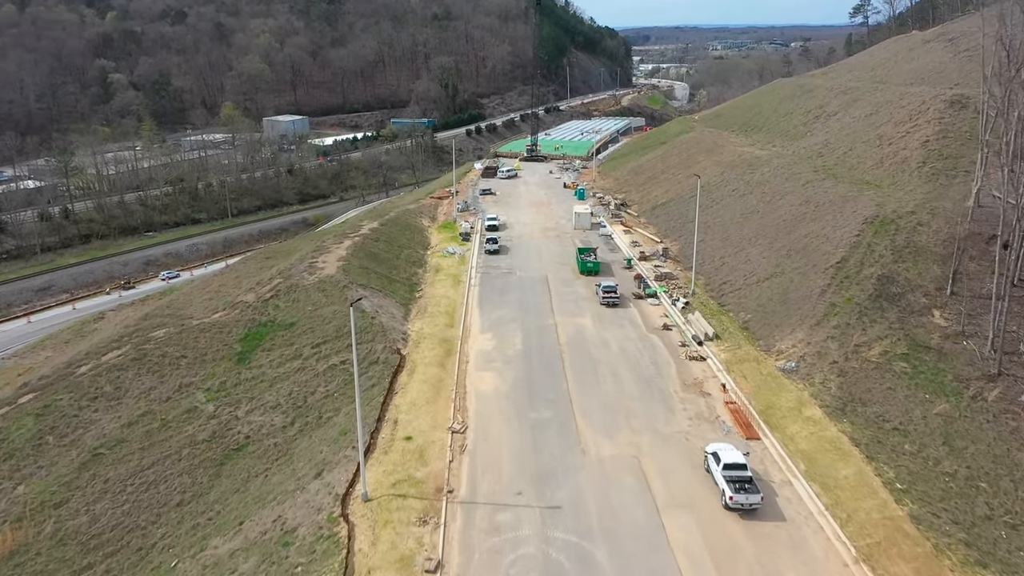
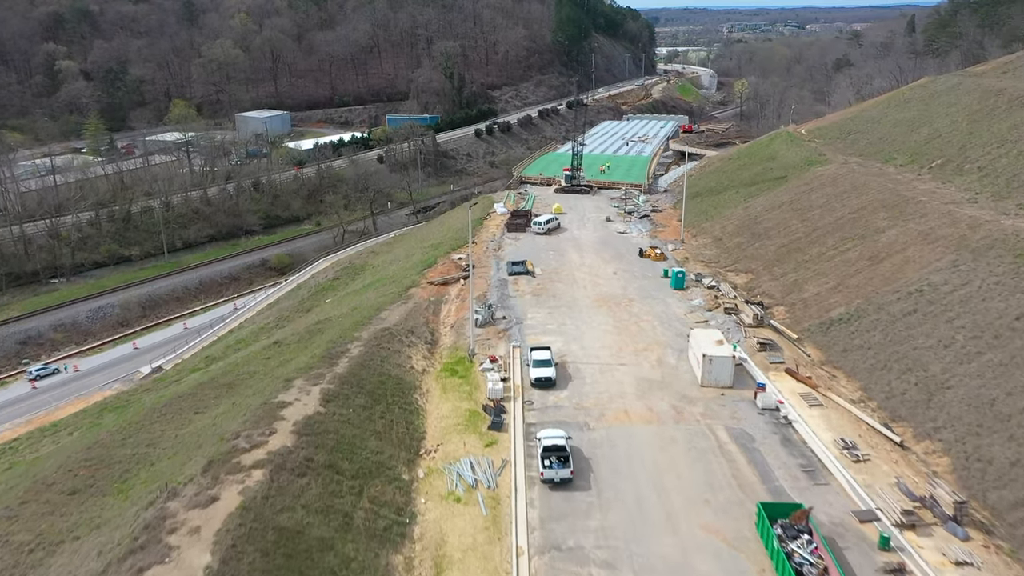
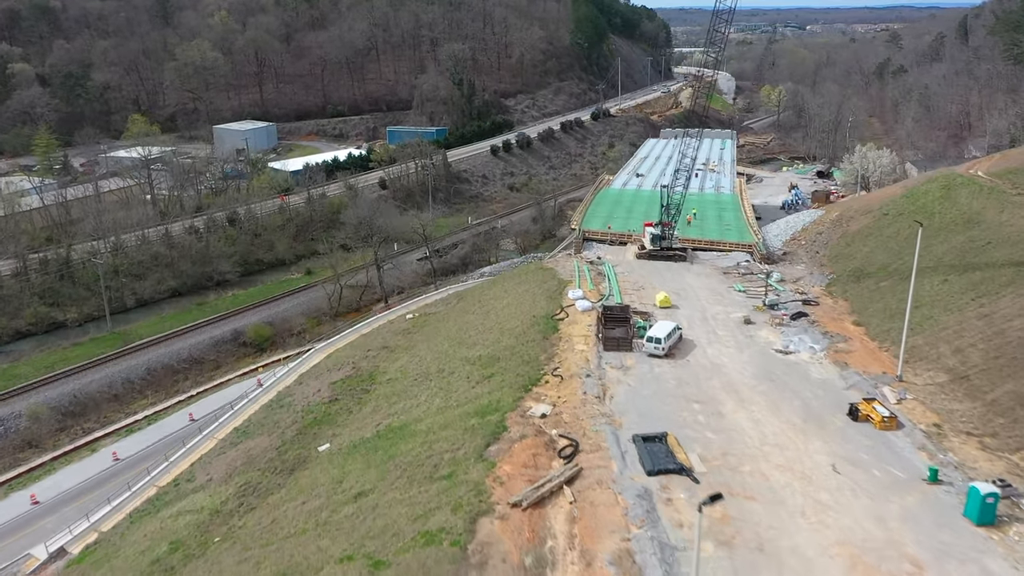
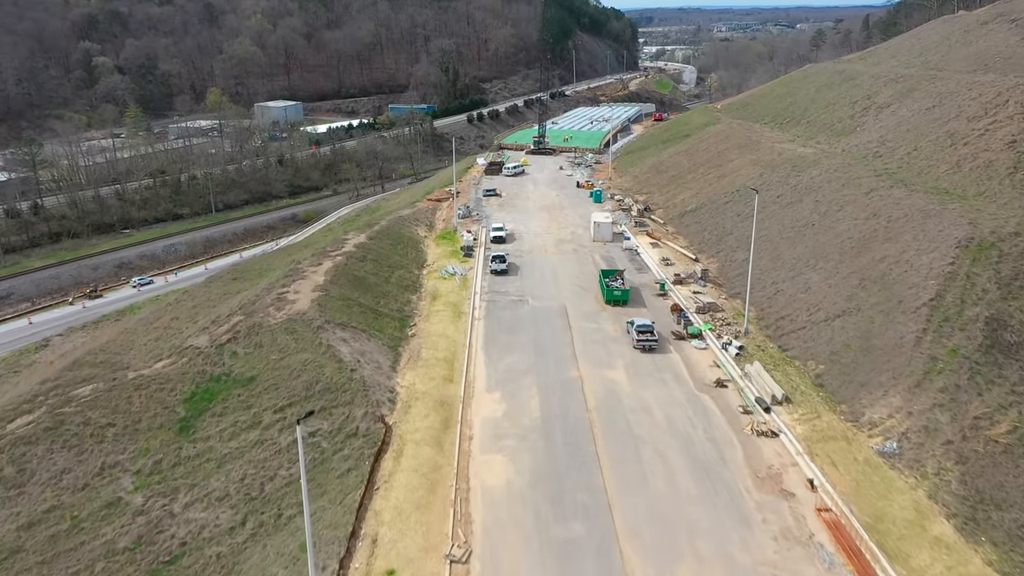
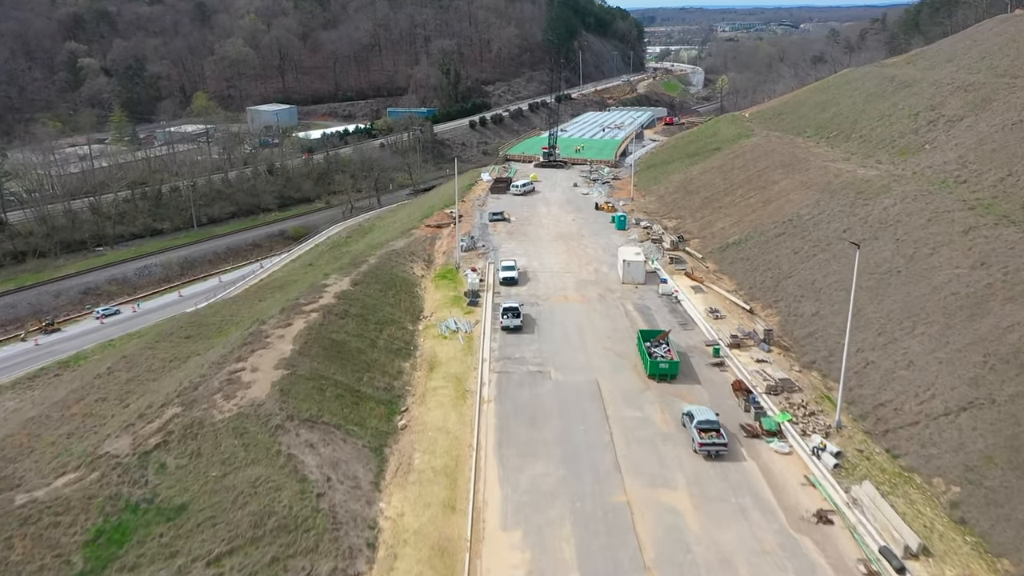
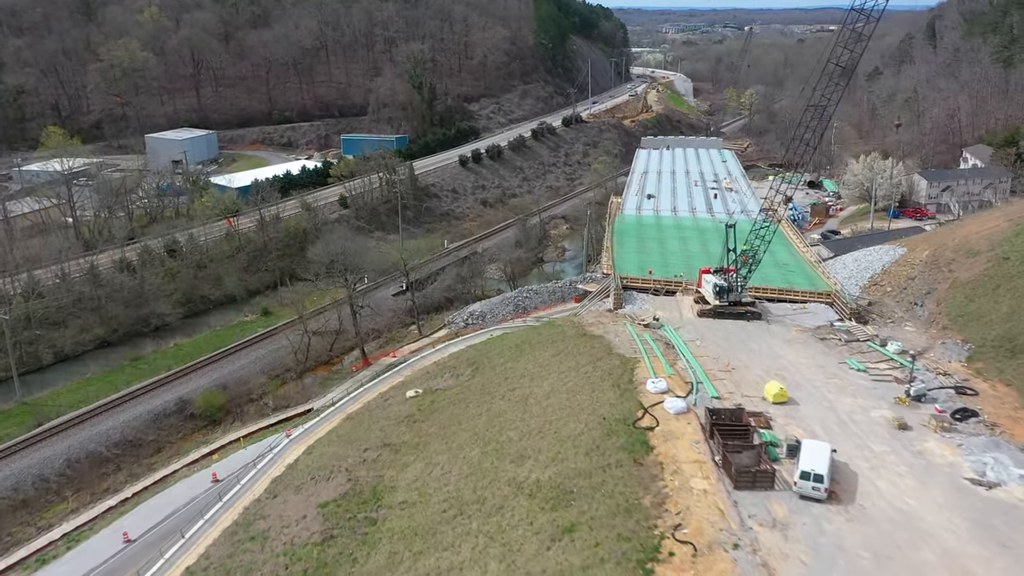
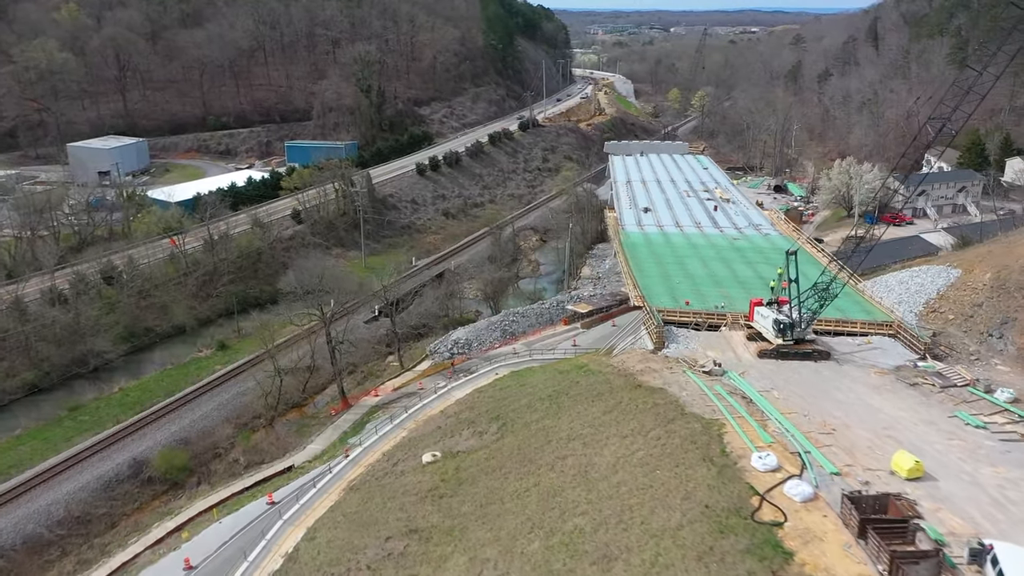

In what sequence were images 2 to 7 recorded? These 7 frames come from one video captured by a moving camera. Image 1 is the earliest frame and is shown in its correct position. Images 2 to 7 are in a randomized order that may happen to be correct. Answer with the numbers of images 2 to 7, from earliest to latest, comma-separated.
4, 5, 2, 3, 6, 7
